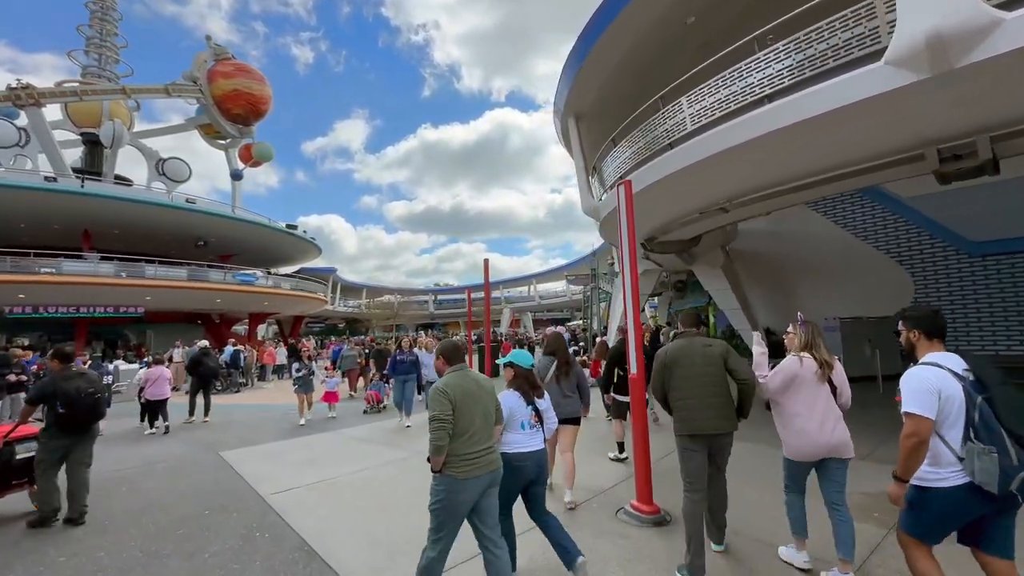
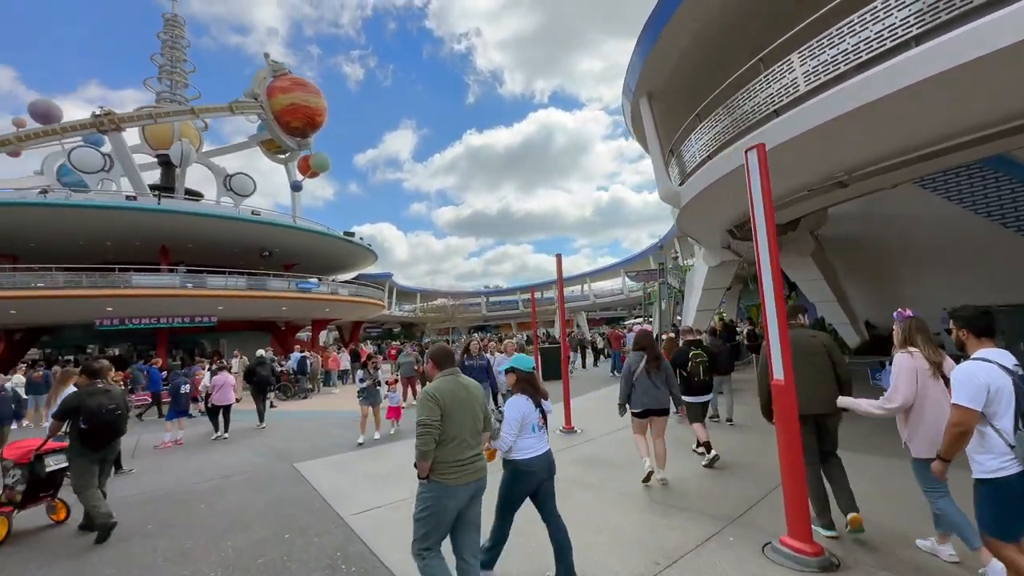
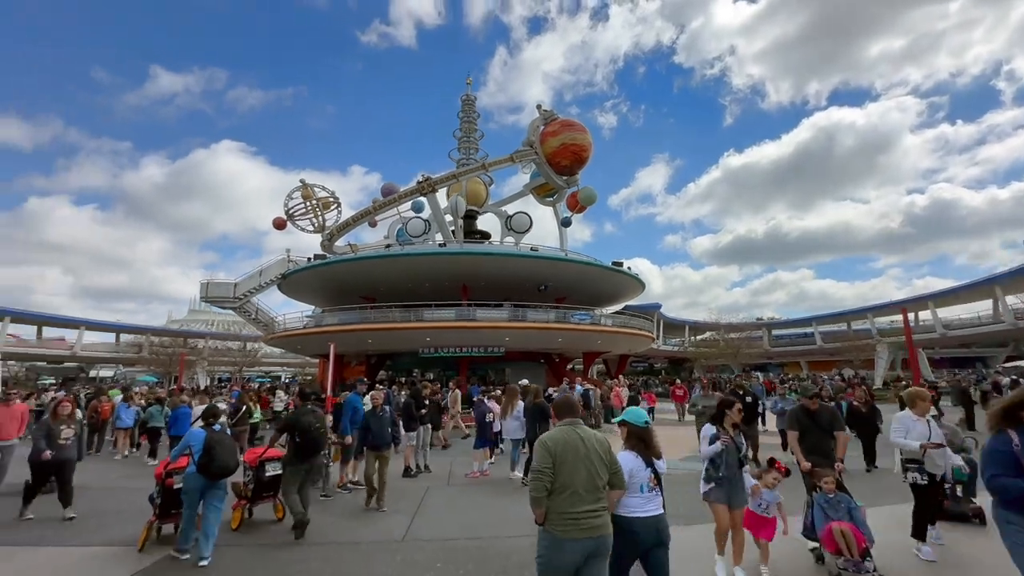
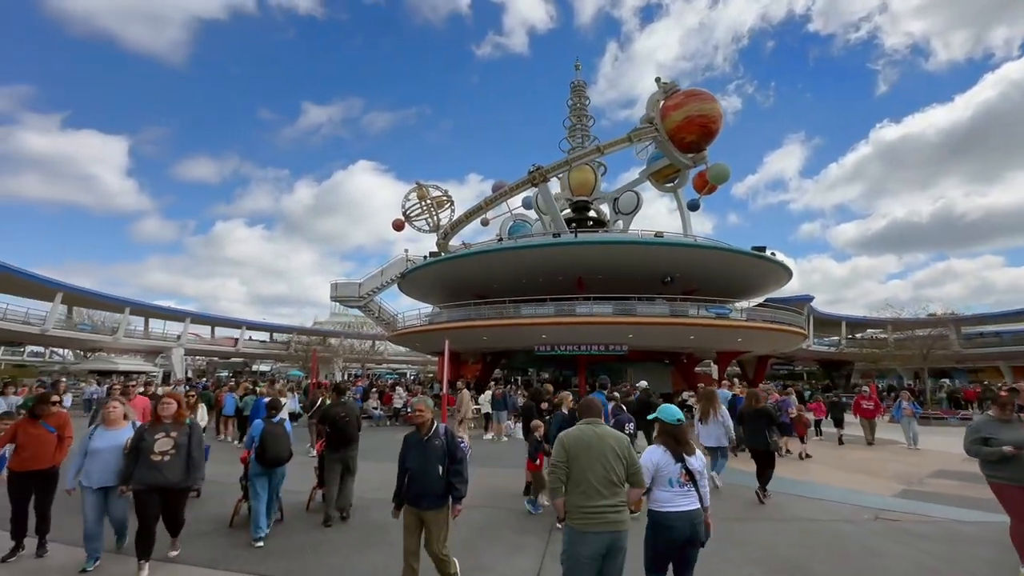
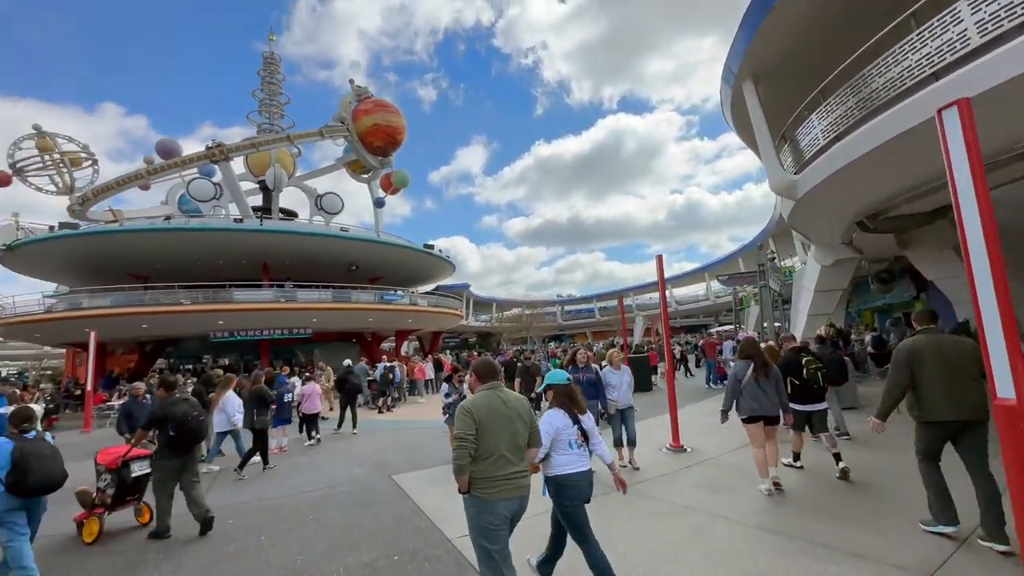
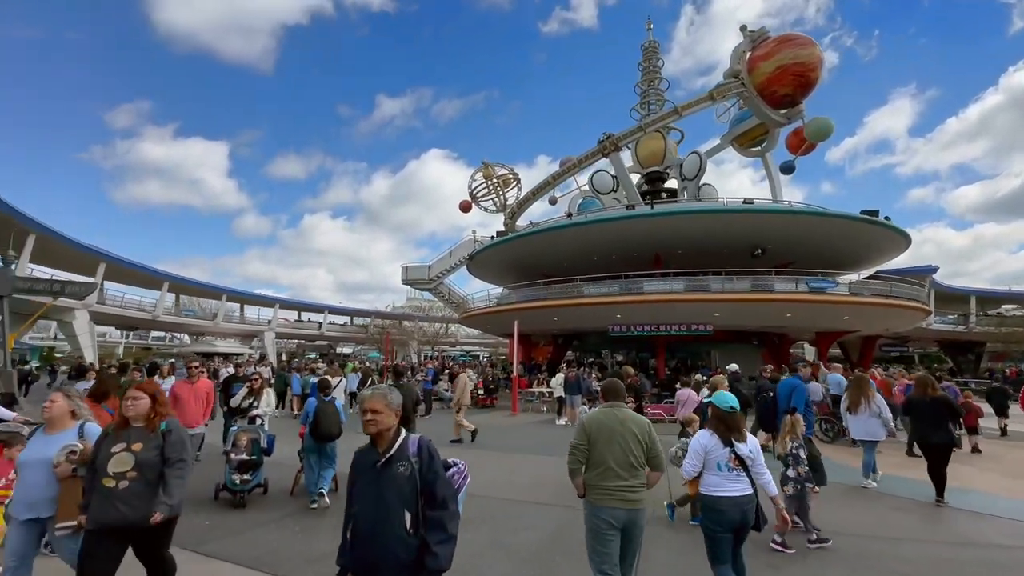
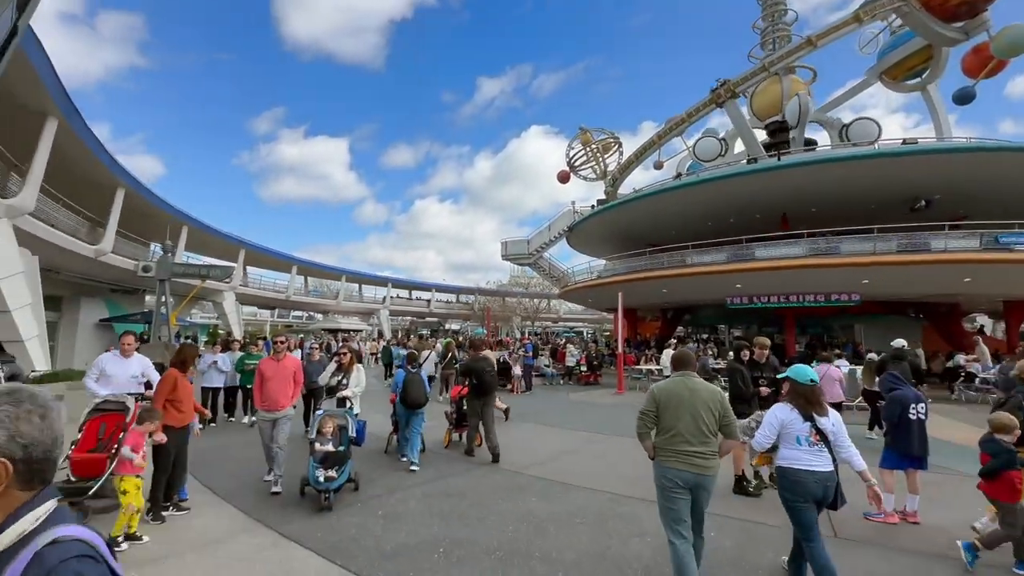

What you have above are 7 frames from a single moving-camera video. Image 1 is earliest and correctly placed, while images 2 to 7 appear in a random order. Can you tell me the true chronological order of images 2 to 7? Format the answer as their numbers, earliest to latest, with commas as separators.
2, 5, 3, 4, 6, 7
